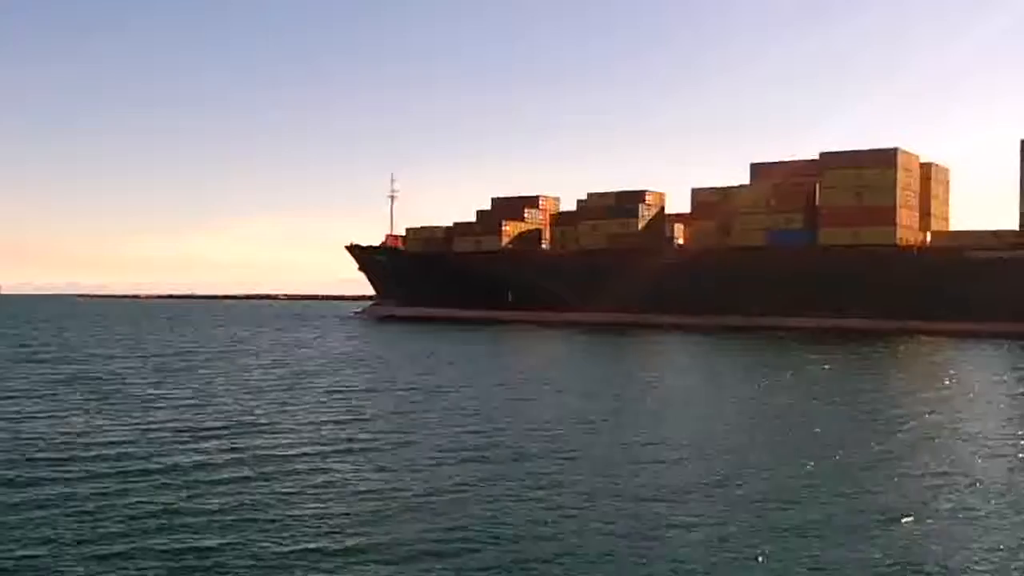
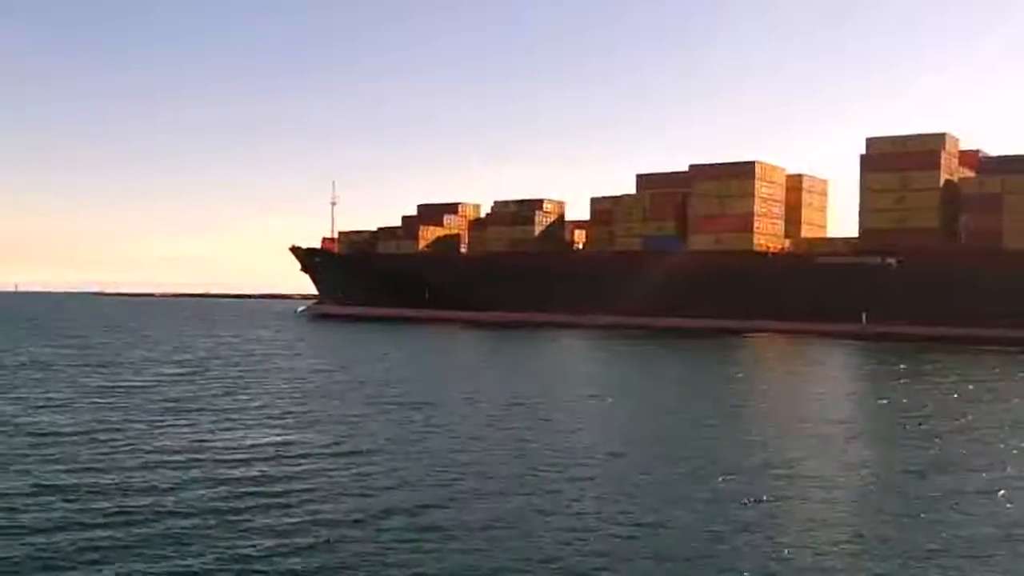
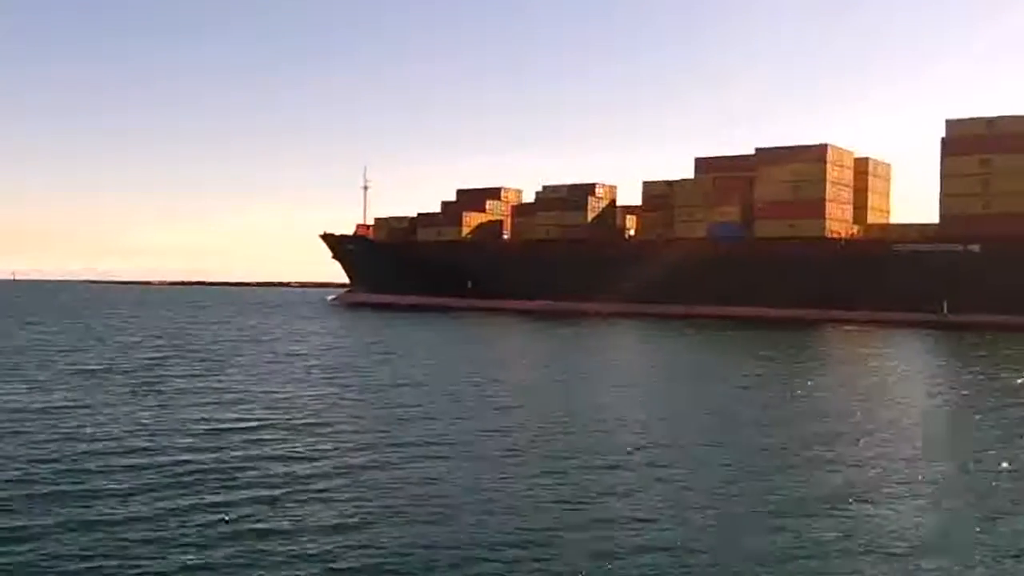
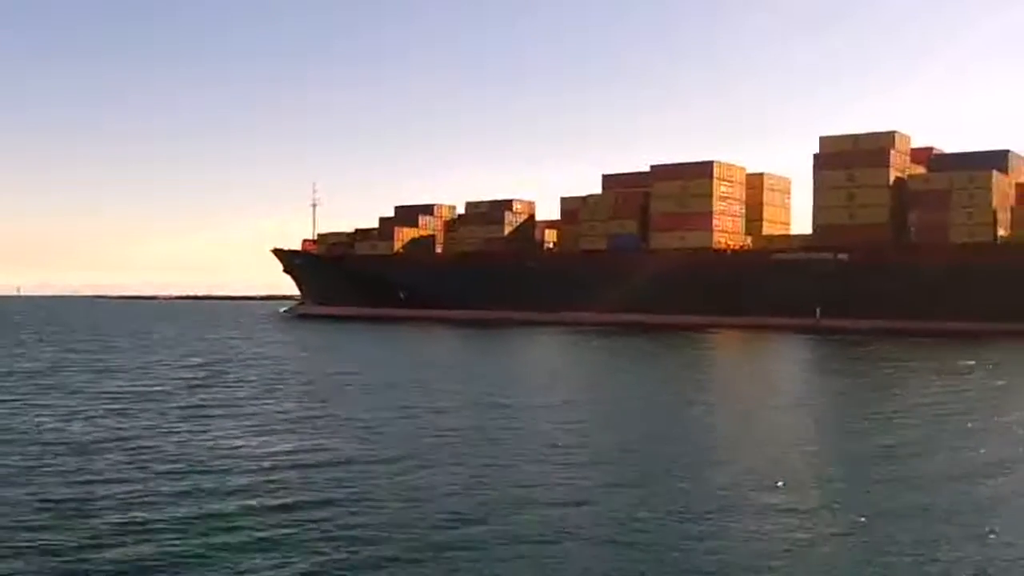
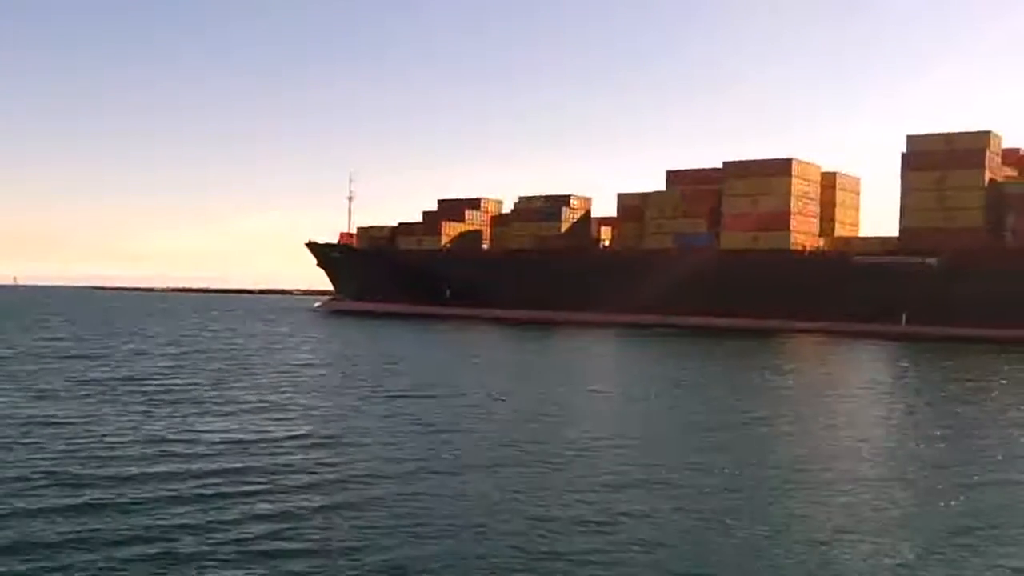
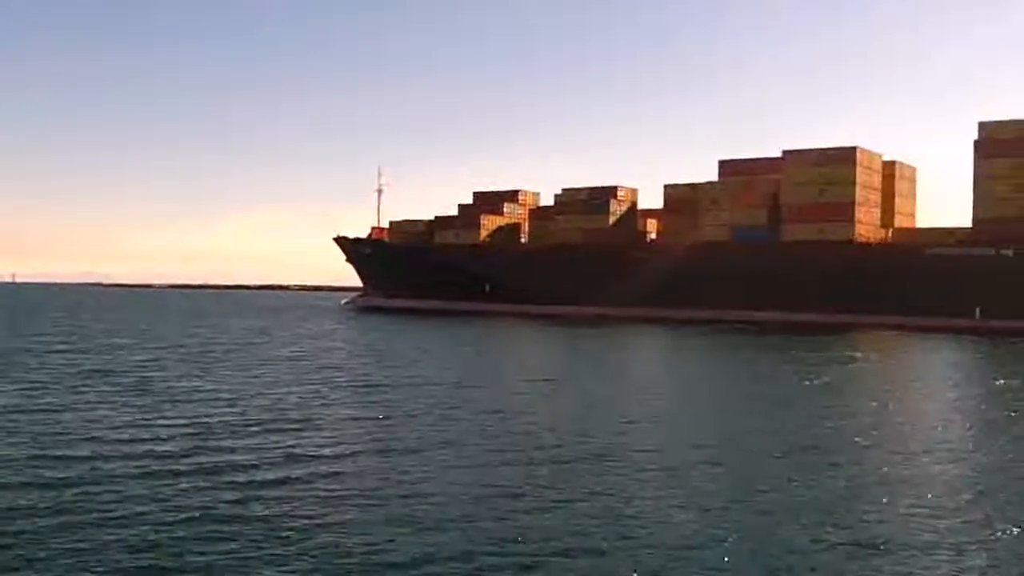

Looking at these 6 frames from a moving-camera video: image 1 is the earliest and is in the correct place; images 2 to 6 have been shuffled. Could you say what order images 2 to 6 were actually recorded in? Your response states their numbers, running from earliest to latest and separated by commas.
6, 3, 5, 2, 4
